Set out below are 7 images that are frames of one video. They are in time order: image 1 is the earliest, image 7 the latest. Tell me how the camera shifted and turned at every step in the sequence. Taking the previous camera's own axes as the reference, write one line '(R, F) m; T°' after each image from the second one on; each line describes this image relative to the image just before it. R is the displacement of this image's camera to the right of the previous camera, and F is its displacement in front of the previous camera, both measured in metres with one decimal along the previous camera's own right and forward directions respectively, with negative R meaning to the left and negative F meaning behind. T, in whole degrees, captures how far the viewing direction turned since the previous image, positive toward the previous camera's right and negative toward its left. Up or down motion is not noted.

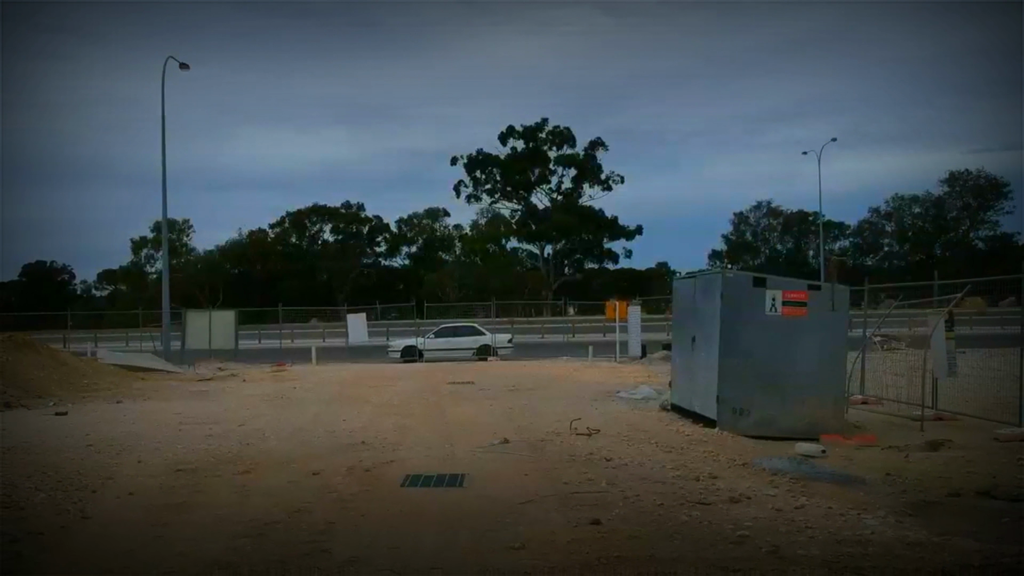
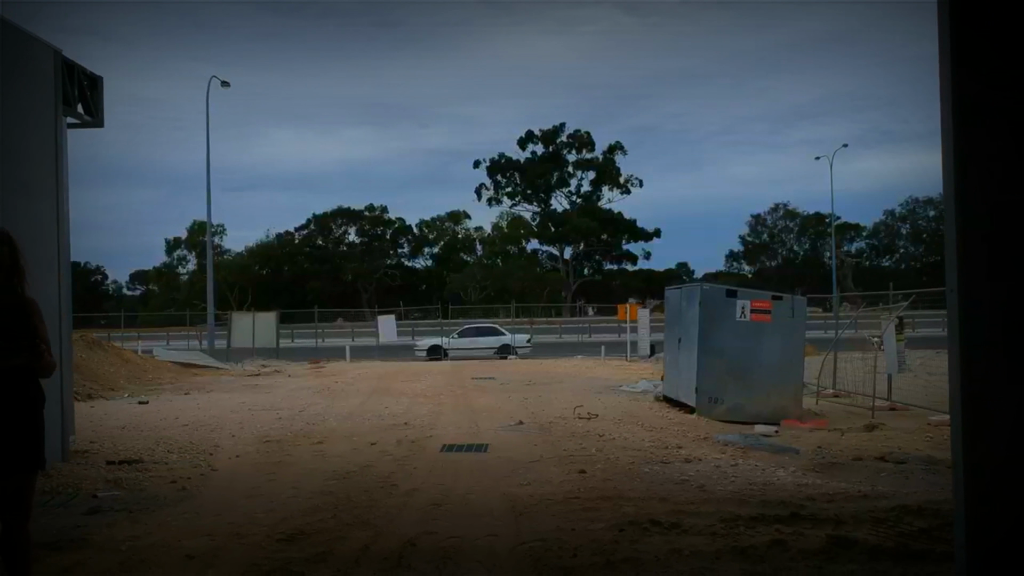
(+0.1, -1.8) m; -1°
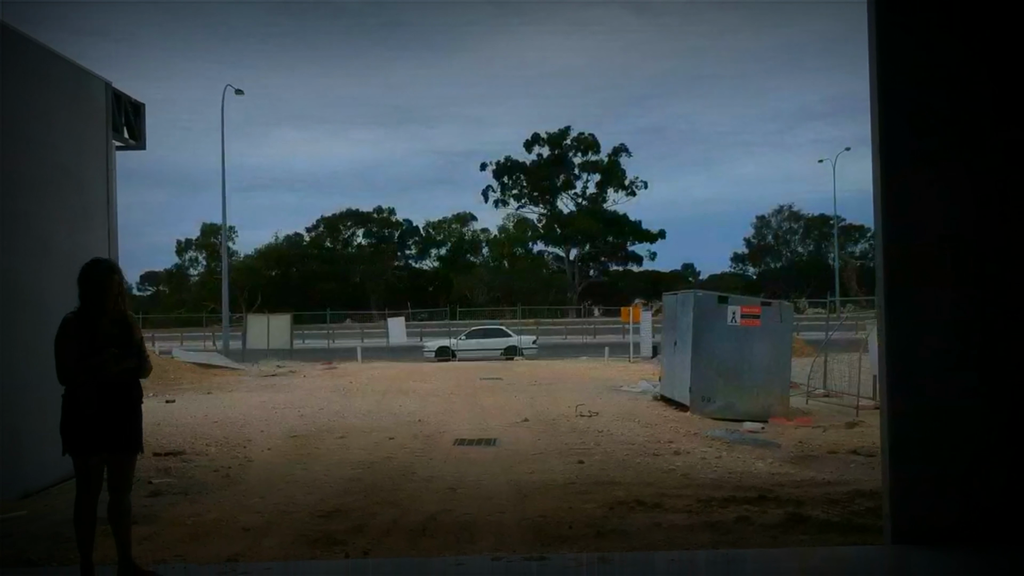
(0.0, -0.7) m; 0°
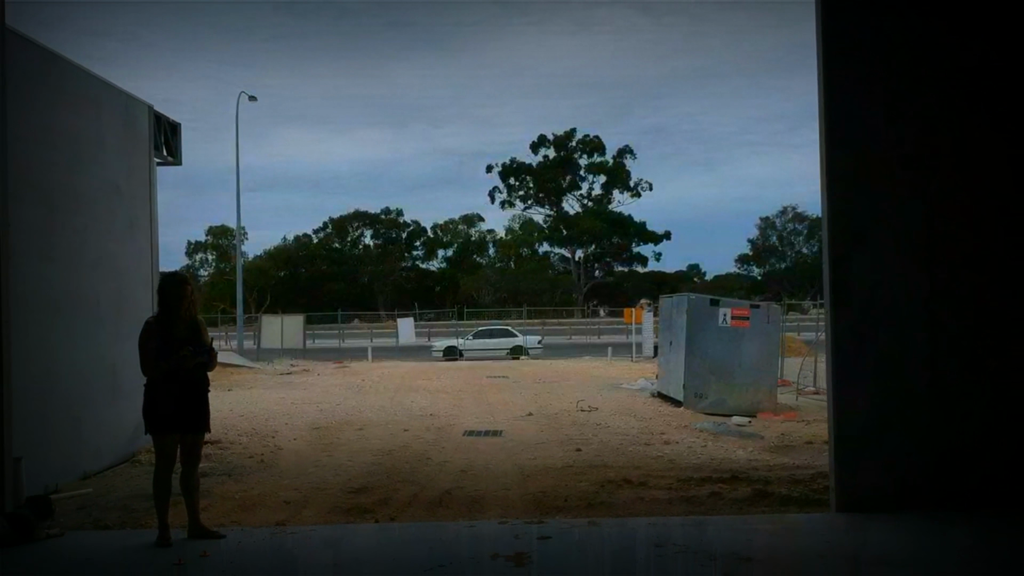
(0.0, -0.8) m; 0°
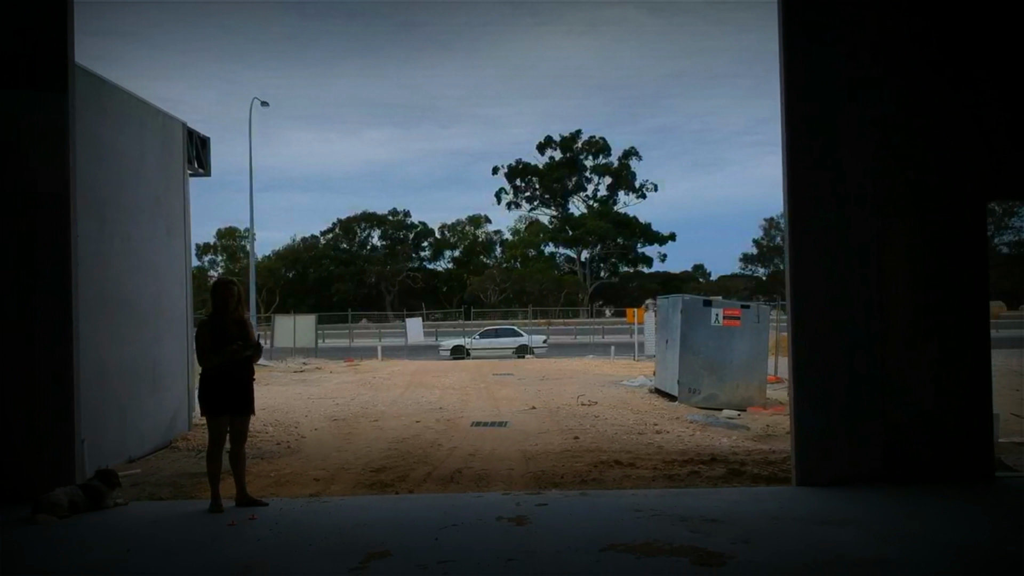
(0.0, -0.7) m; 0°
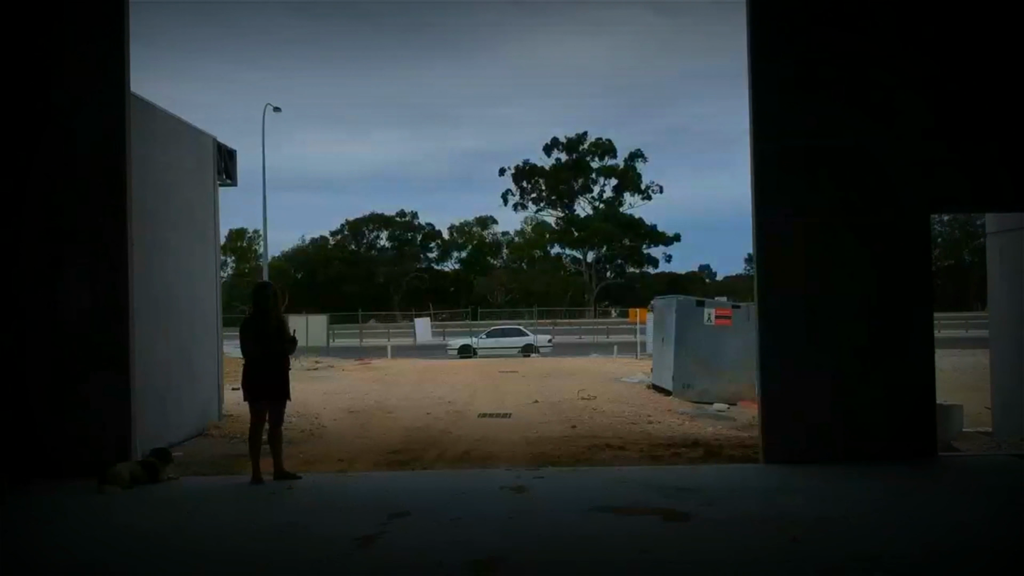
(0.0, -0.8) m; 0°
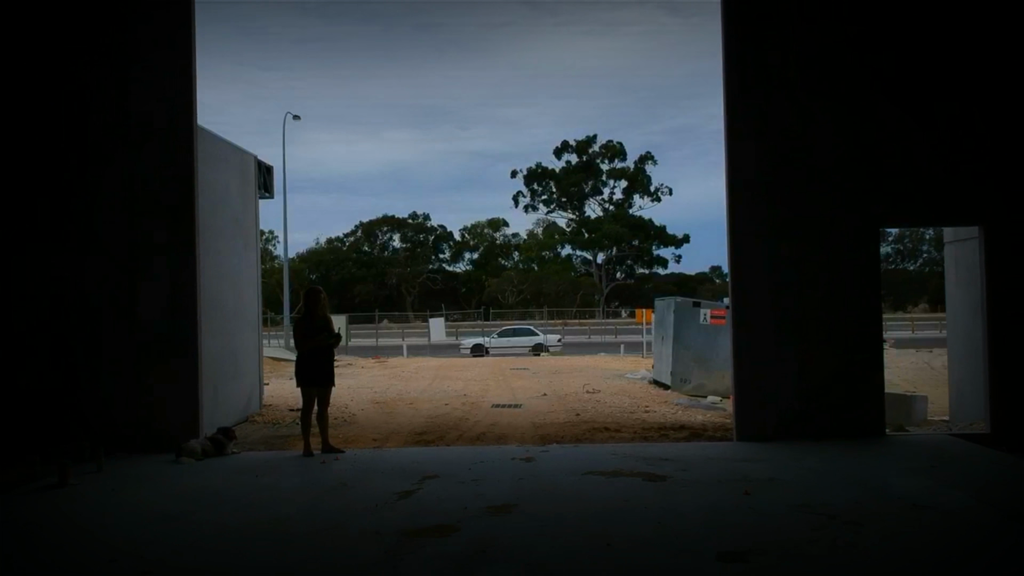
(0.0, -1.1) m; -1°
